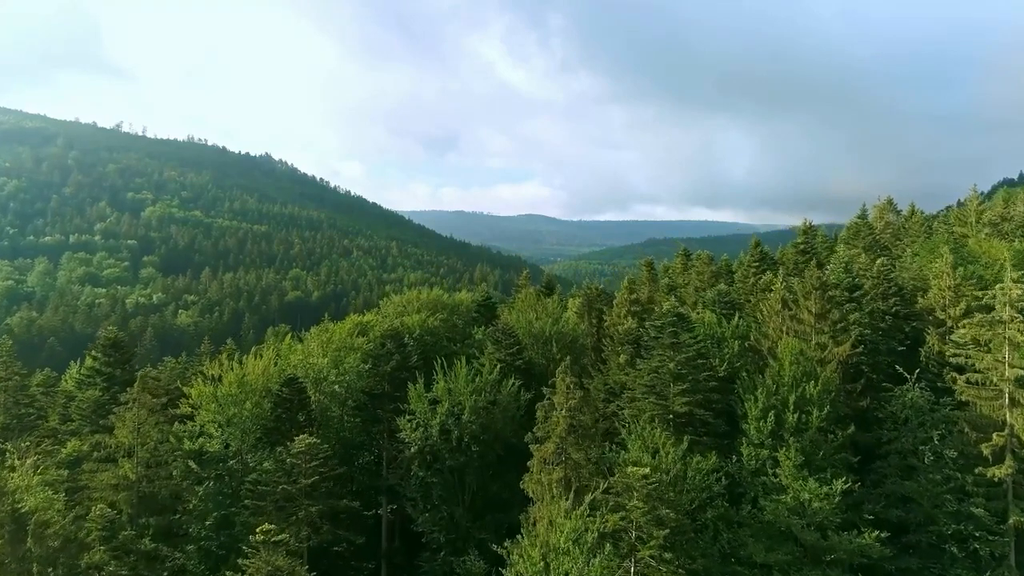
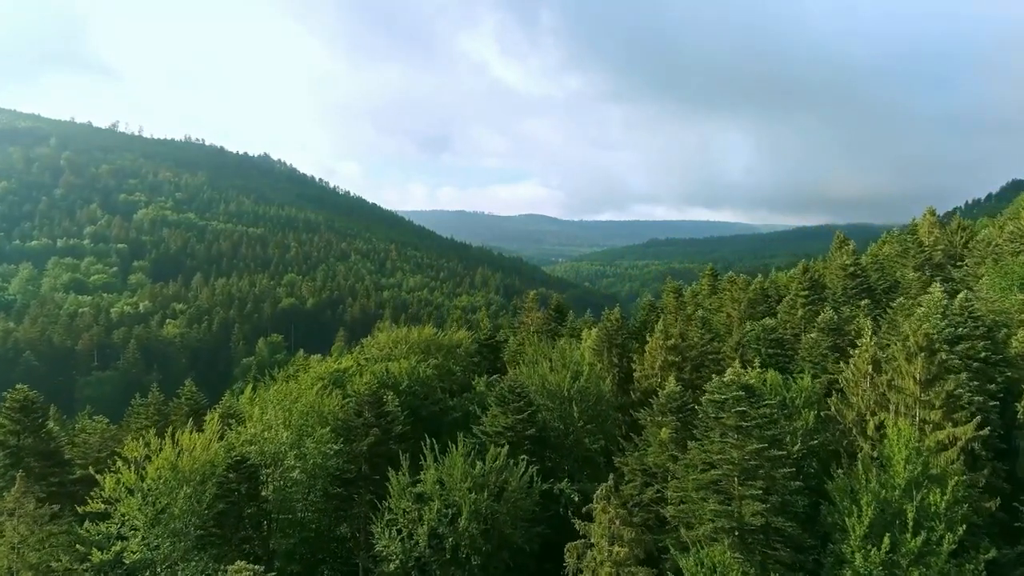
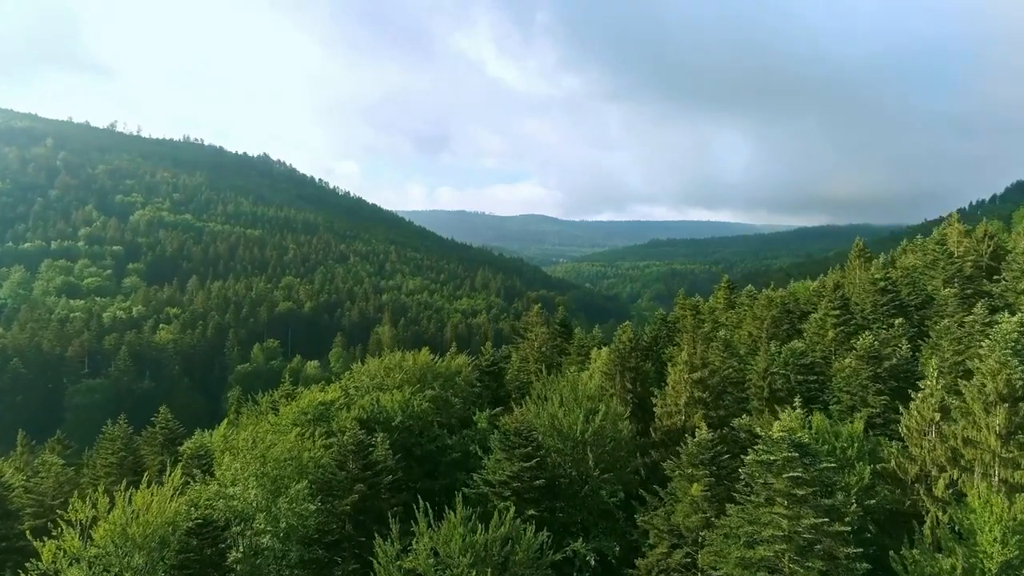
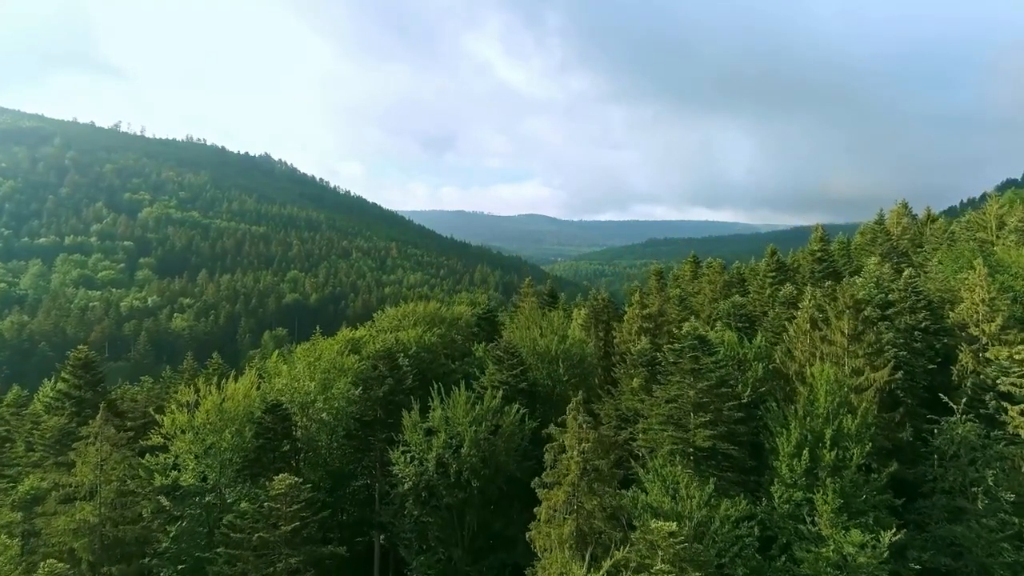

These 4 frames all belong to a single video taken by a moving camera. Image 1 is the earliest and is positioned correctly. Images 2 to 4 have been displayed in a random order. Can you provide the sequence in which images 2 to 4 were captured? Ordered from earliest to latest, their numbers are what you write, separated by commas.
4, 2, 3
